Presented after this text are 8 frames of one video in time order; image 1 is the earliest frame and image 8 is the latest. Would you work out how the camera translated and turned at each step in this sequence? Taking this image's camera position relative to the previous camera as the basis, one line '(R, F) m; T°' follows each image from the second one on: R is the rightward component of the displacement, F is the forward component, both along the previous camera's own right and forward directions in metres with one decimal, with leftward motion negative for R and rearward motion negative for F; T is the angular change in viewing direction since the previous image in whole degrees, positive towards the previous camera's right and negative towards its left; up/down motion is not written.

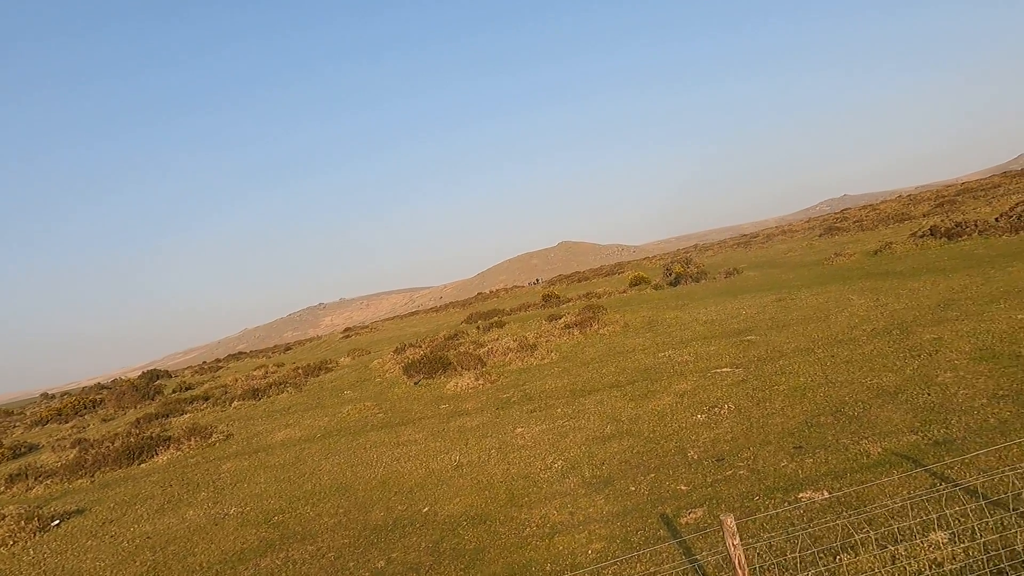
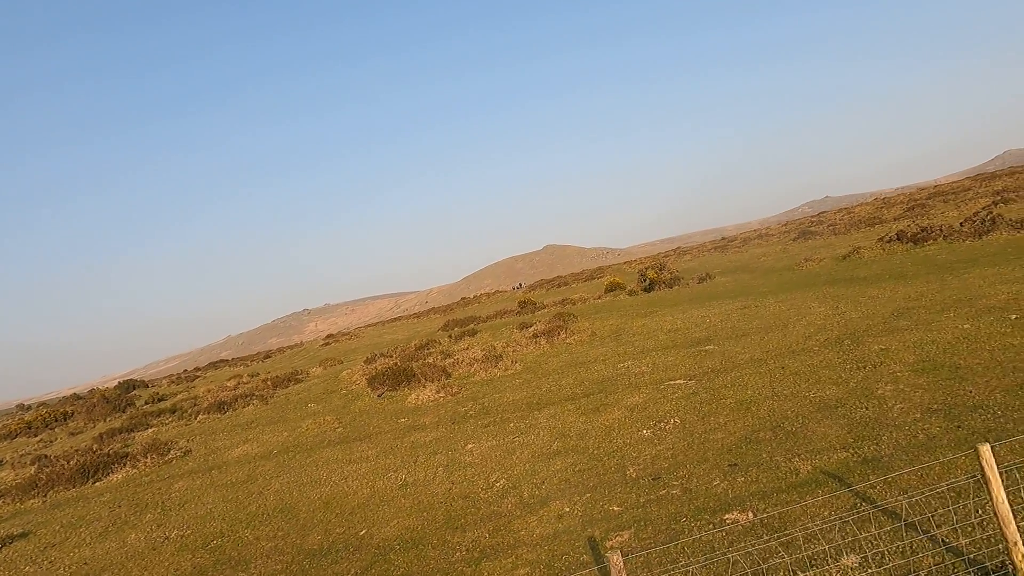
(+0.8, +0.1) m; +1°
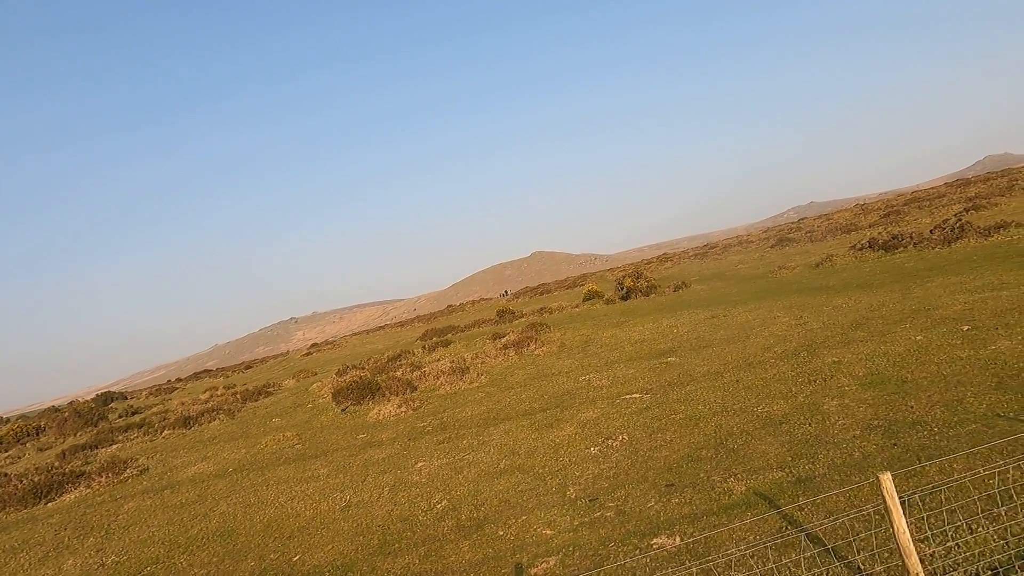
(+0.9, +0.2) m; +1°
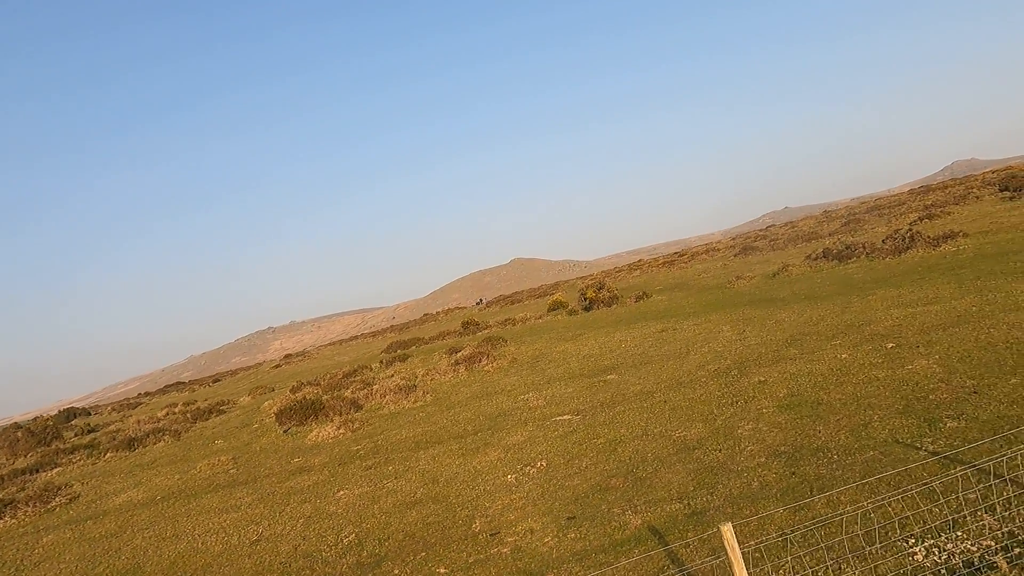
(+1.3, +0.2) m; +2°
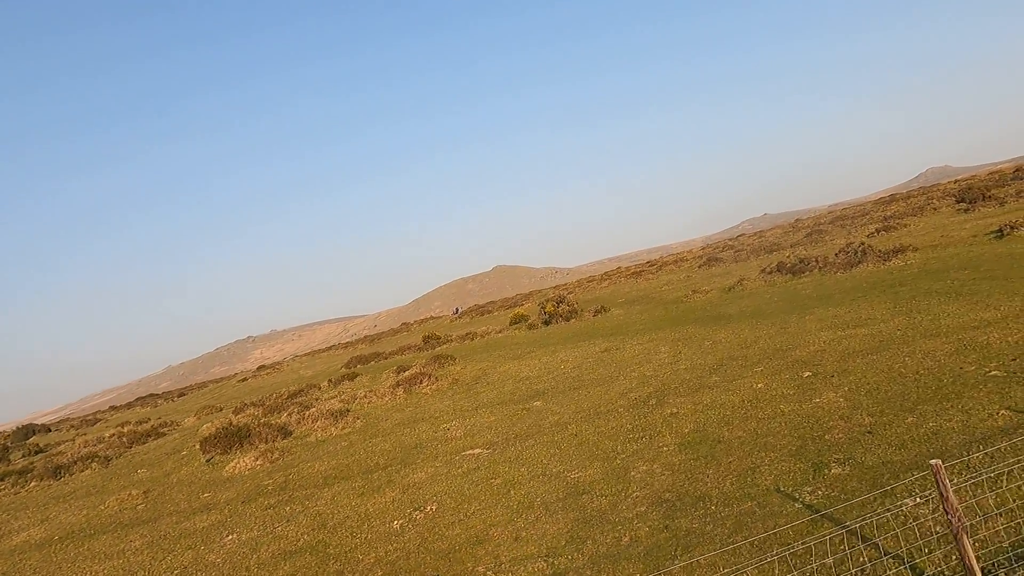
(+1.8, +0.6) m; +1°
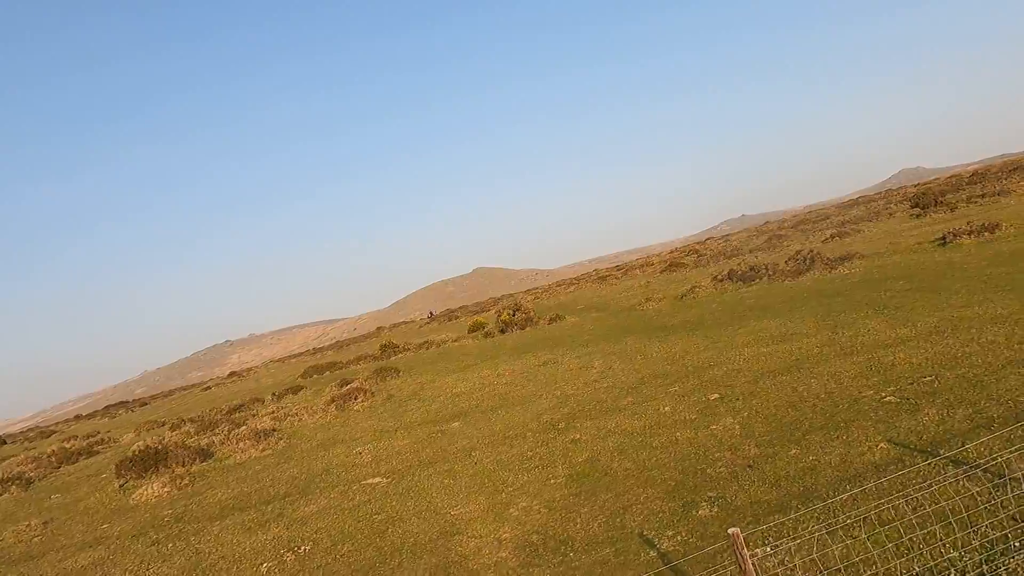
(+1.8, +0.5) m; +2°
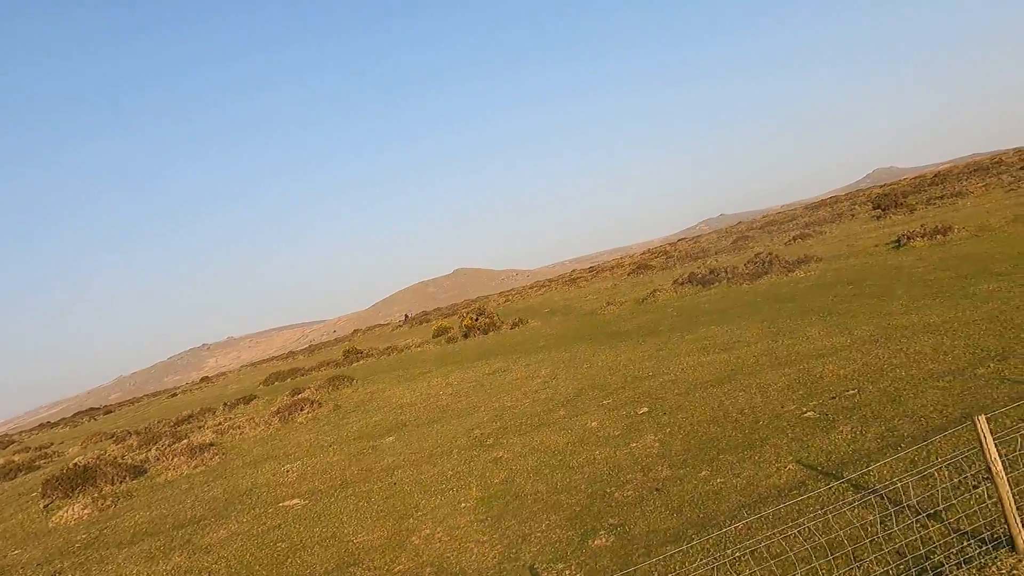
(+1.3, +0.5) m; +2°
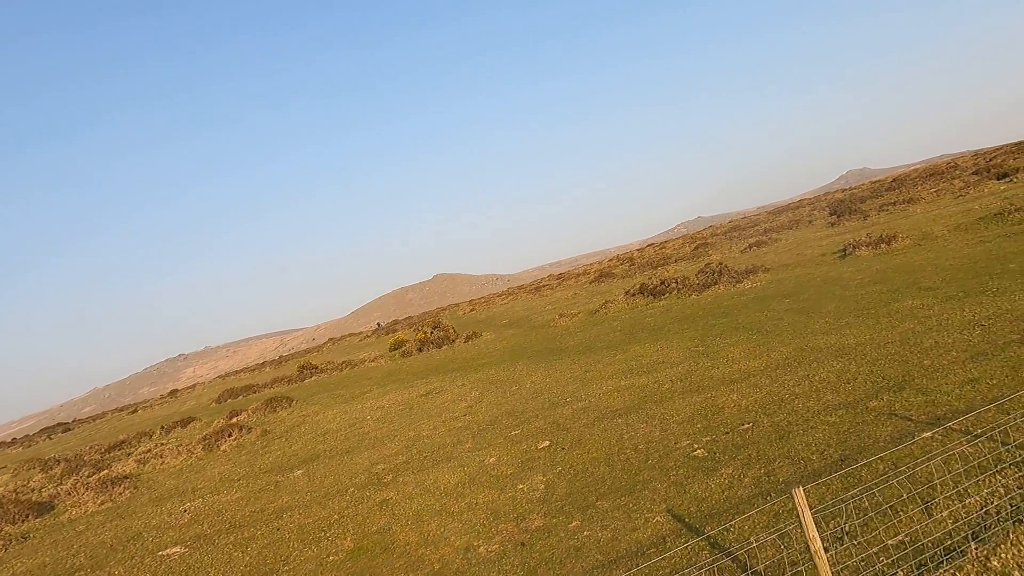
(+1.8, +0.7) m; +2°
